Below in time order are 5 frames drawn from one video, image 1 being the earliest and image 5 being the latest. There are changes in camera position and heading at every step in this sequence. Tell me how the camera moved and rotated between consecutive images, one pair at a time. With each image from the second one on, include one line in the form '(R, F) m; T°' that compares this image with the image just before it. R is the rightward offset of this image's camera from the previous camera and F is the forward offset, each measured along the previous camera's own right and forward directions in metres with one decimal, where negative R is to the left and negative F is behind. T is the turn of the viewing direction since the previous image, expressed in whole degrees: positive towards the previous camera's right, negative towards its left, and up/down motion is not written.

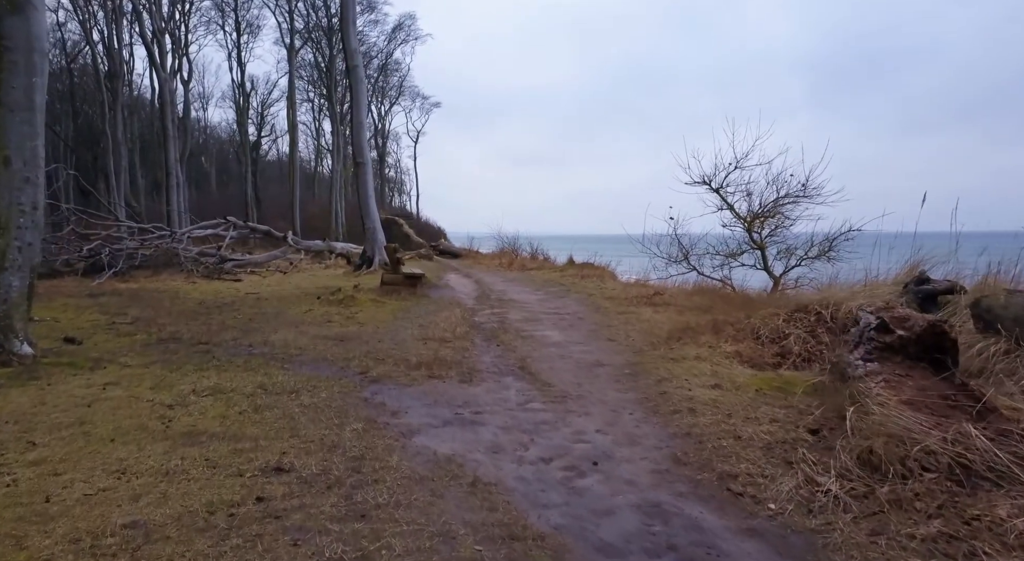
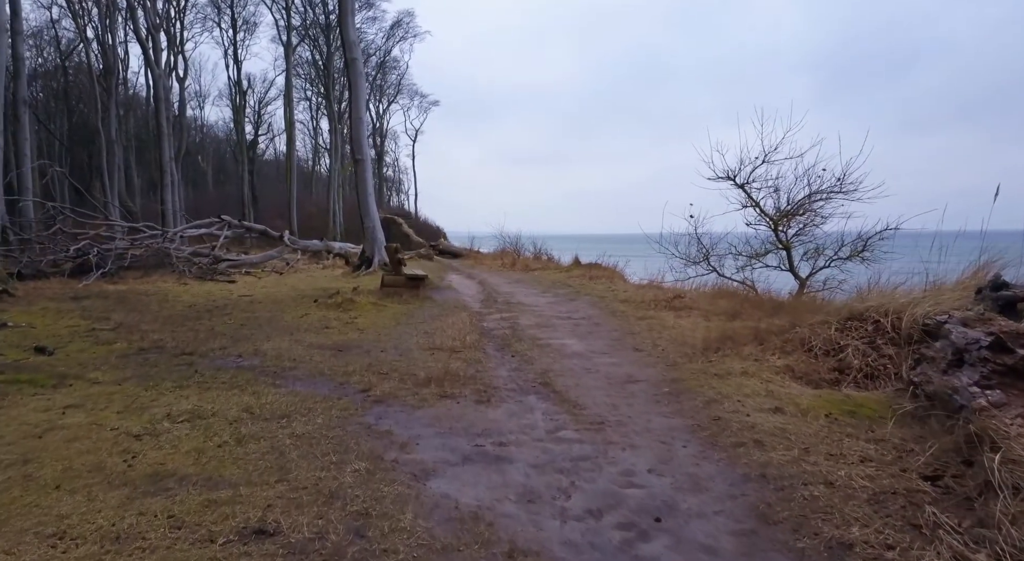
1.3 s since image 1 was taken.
(-0.2, +0.8) m; 0°
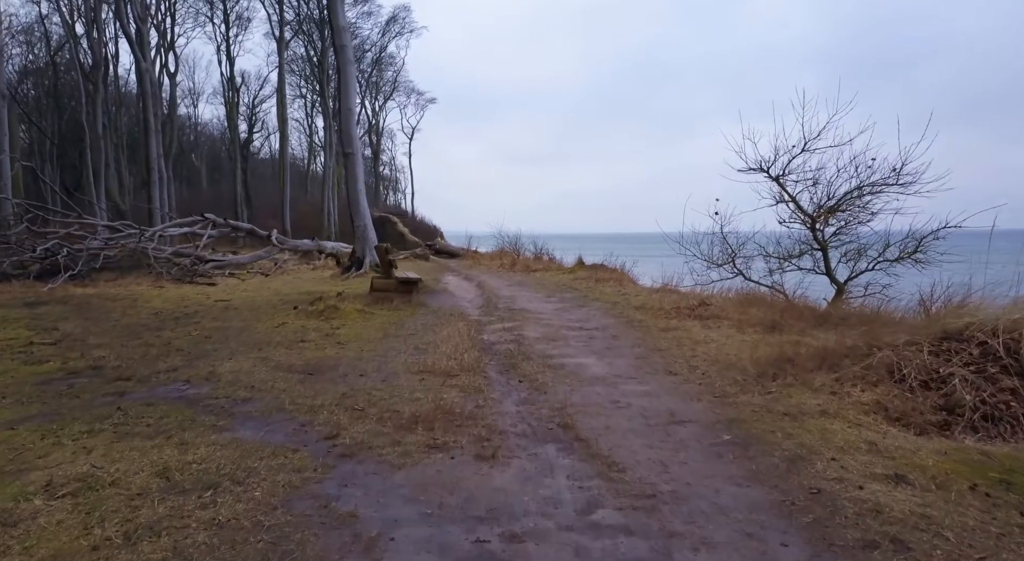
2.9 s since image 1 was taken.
(-0.1, +1.3) m; 0°
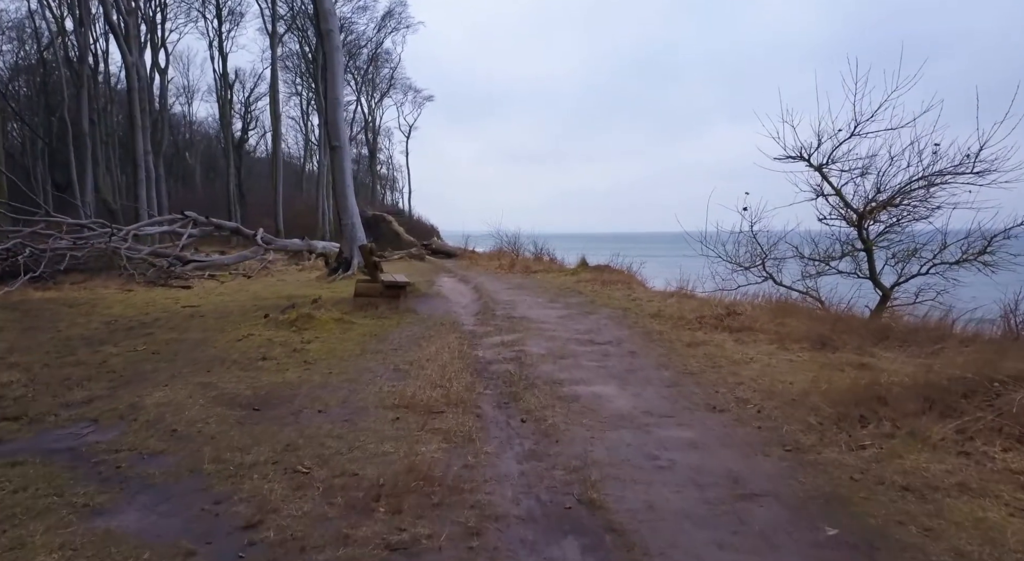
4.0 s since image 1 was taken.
(0.0, +1.3) m; 0°
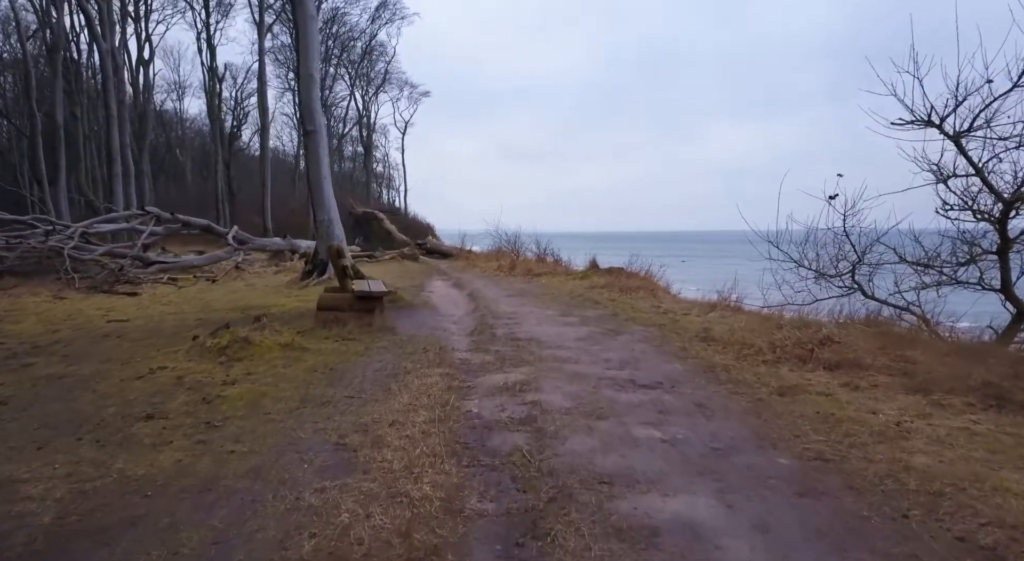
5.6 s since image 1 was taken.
(-0.1, +2.4) m; 0°
